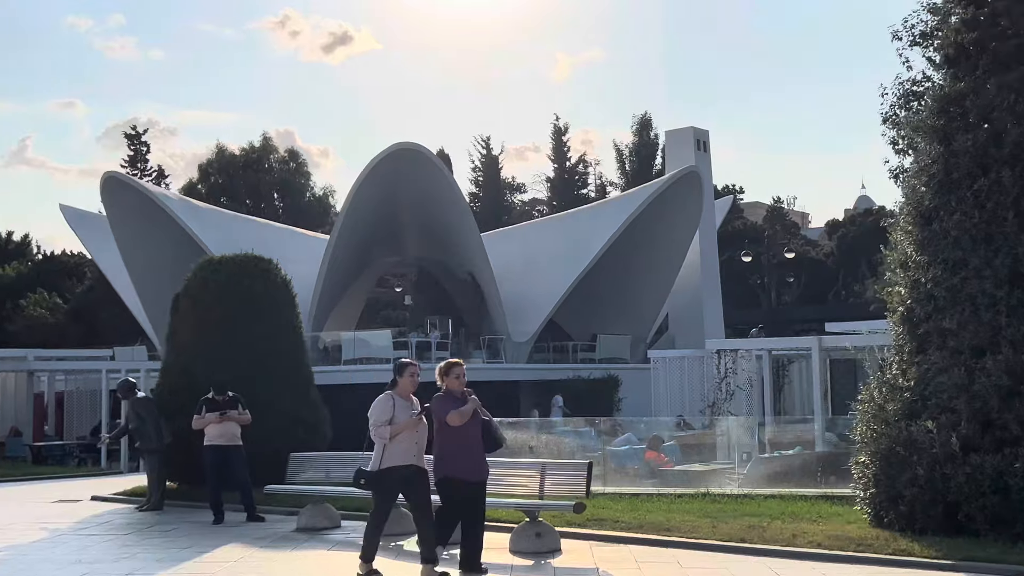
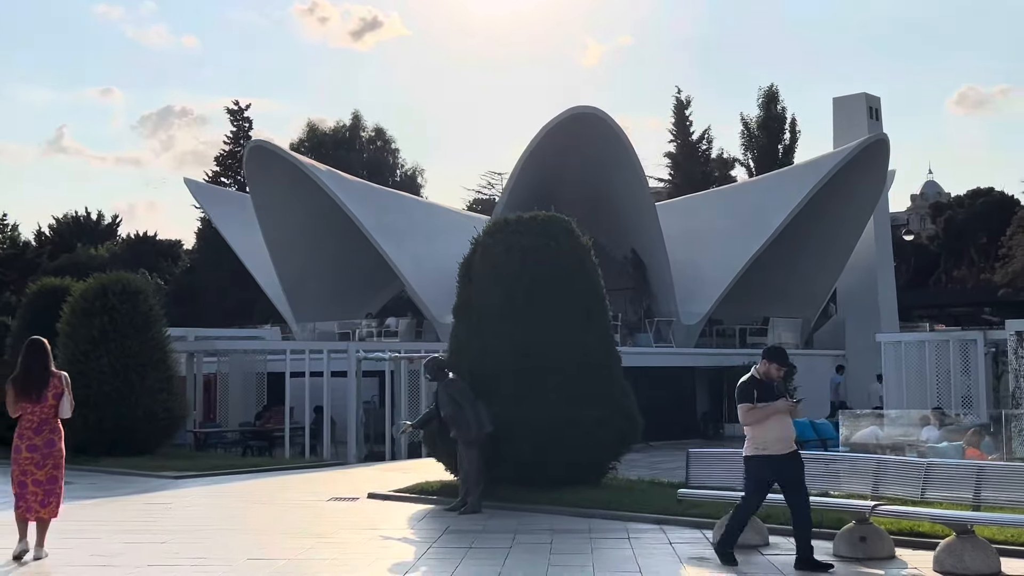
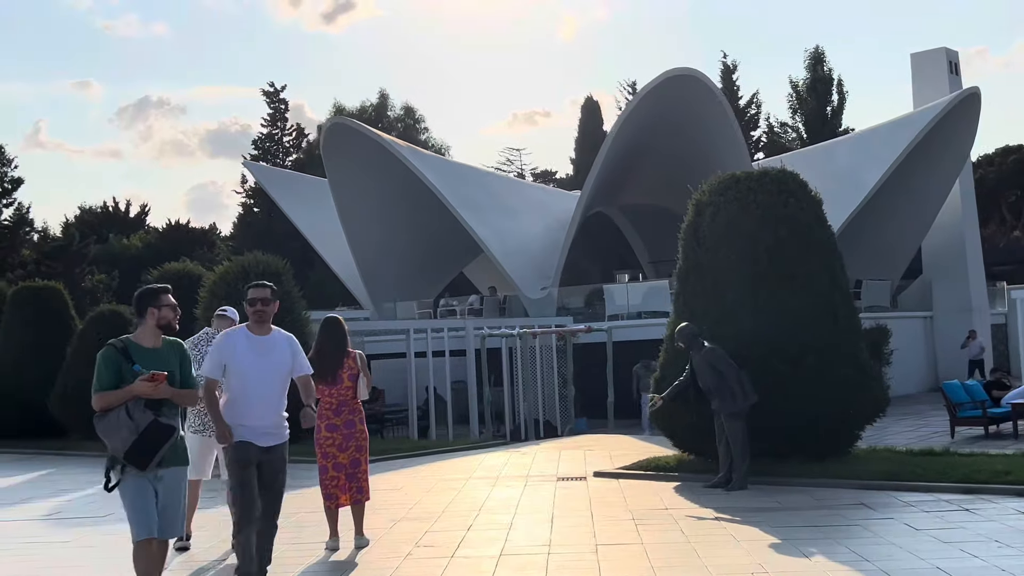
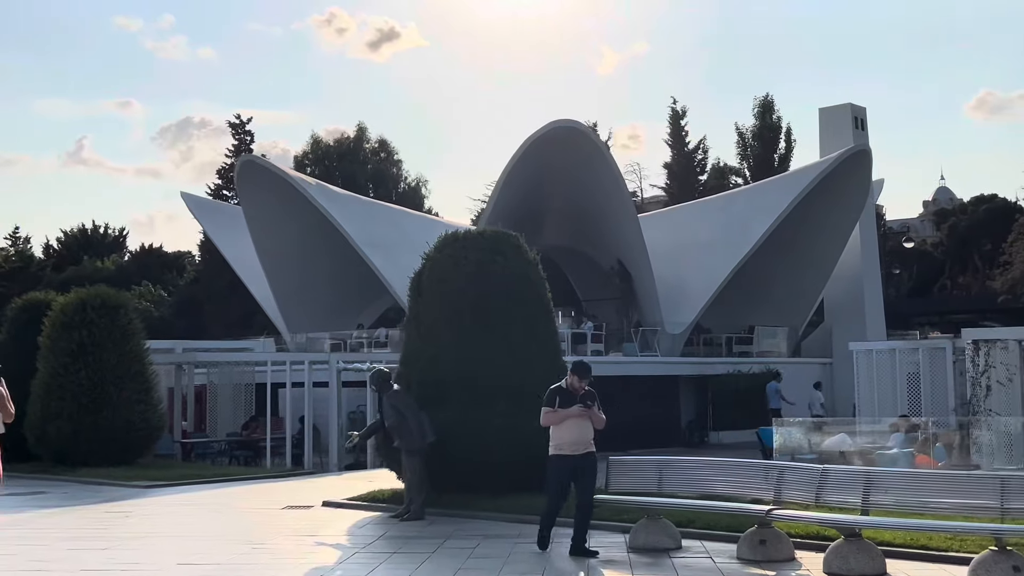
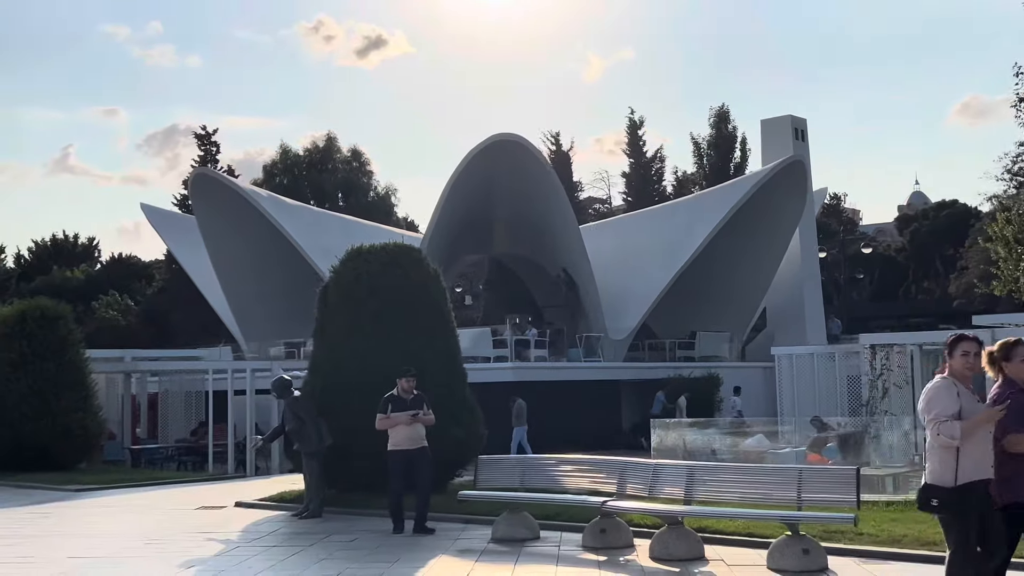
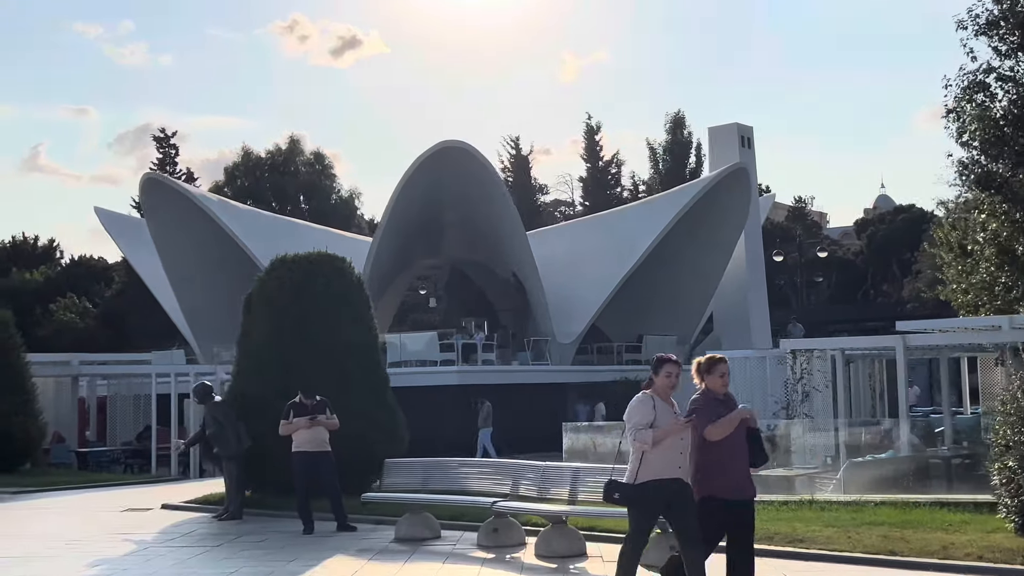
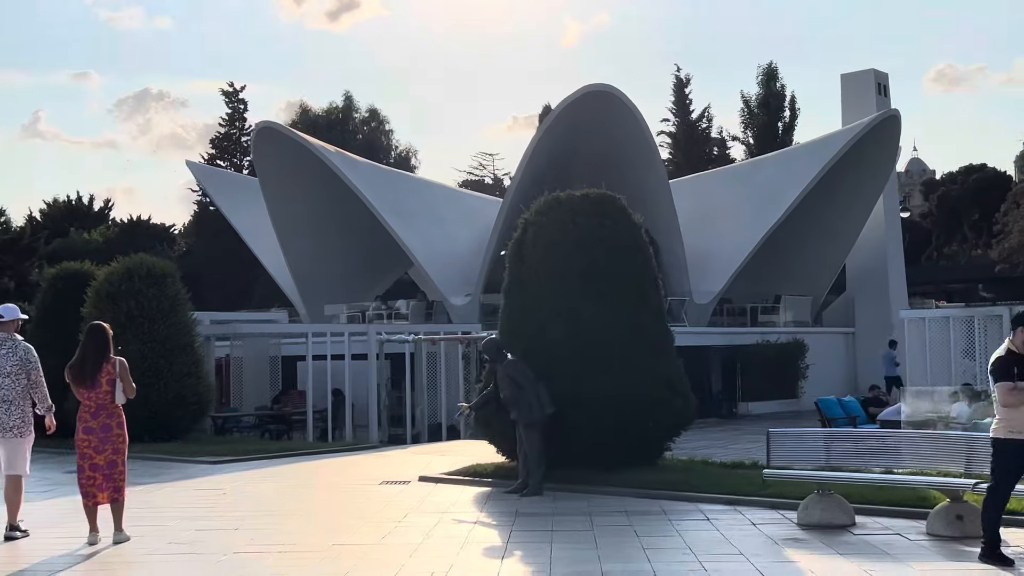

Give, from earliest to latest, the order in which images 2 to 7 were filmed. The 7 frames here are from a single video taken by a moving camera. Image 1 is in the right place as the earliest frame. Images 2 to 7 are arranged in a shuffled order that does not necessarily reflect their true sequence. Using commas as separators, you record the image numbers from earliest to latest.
6, 5, 4, 2, 7, 3
